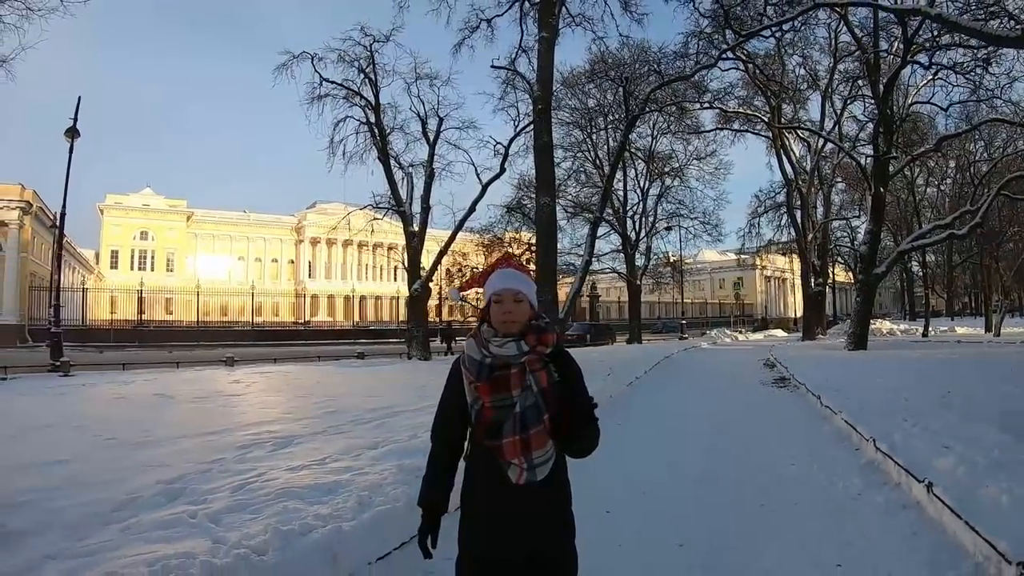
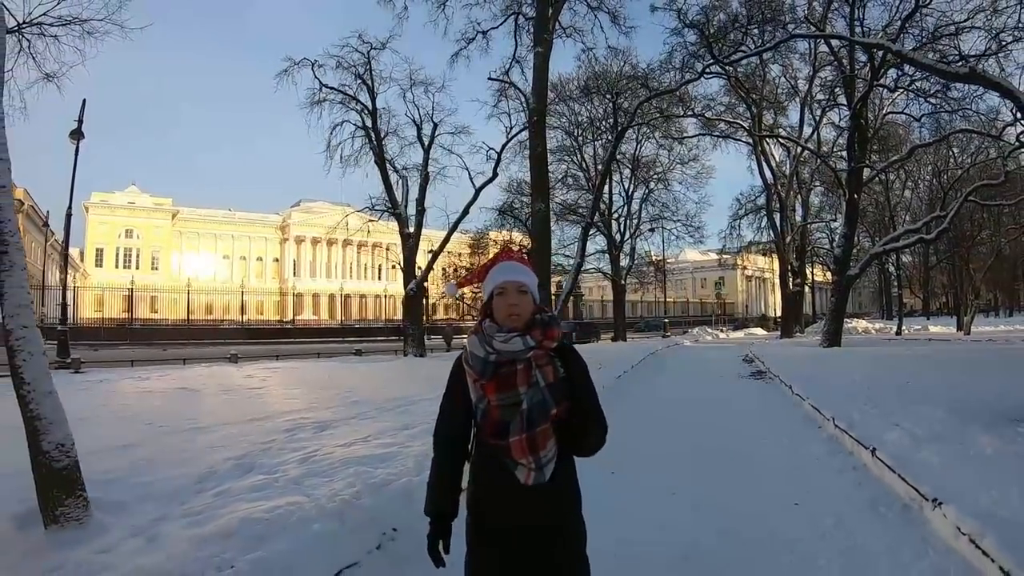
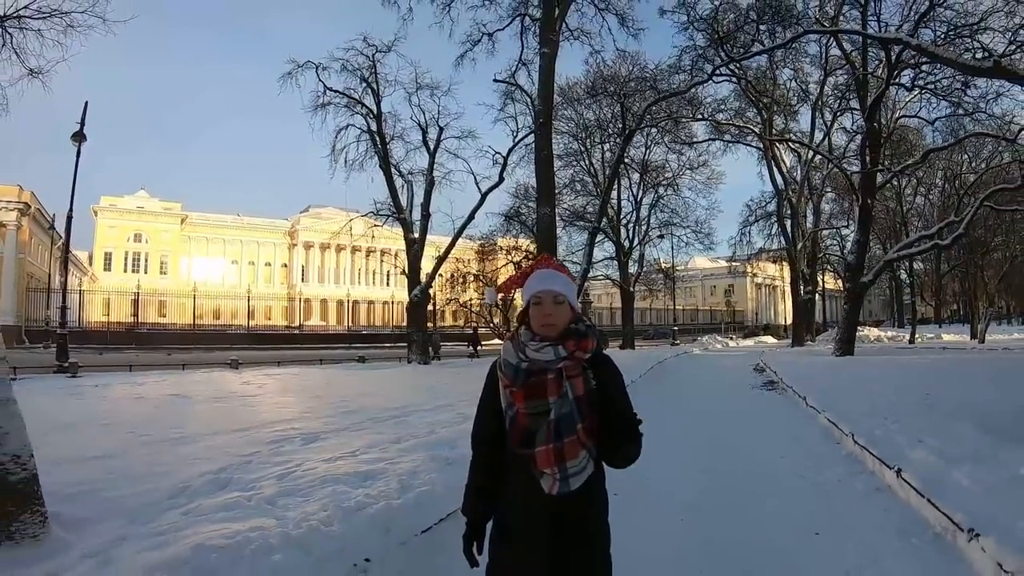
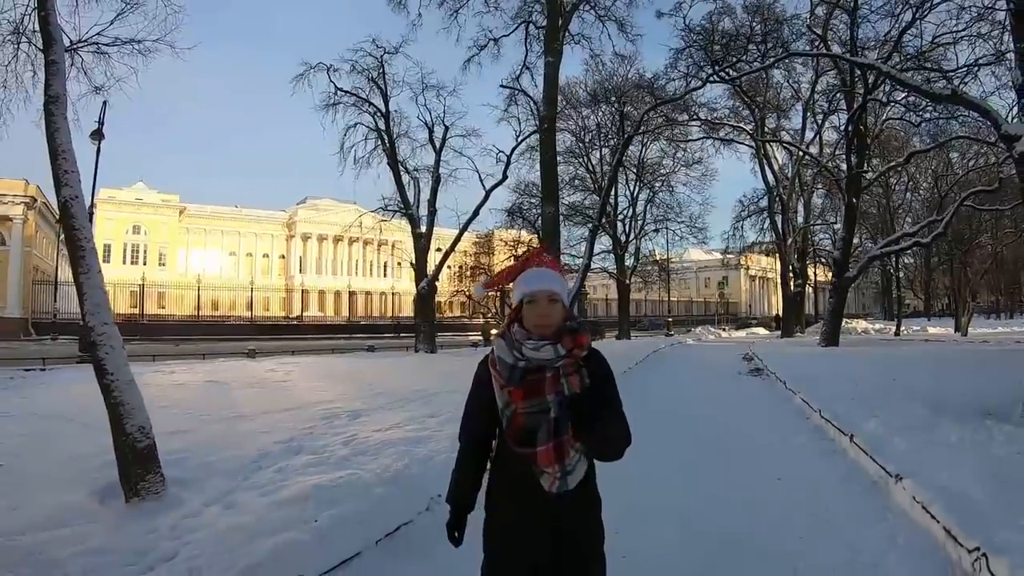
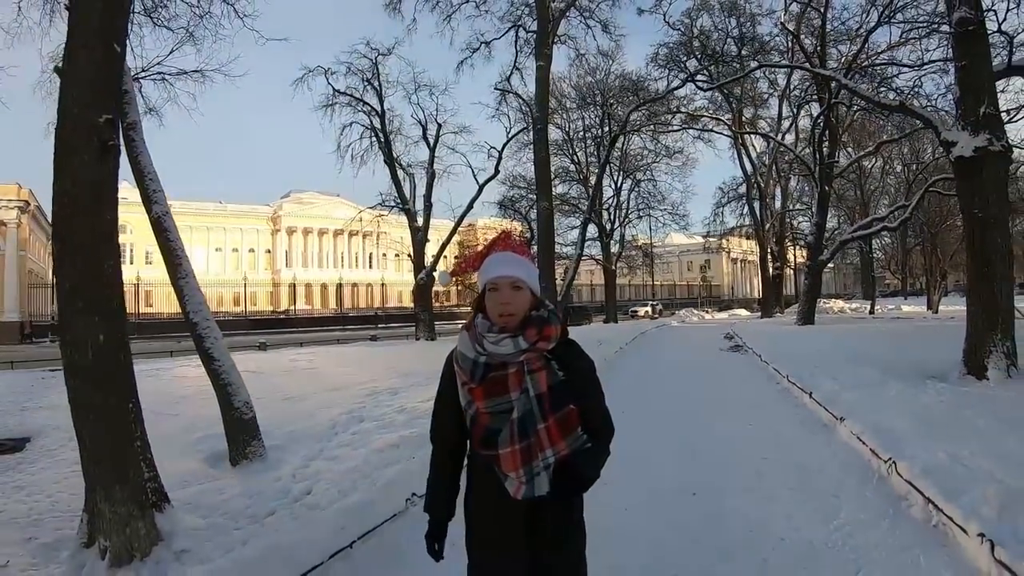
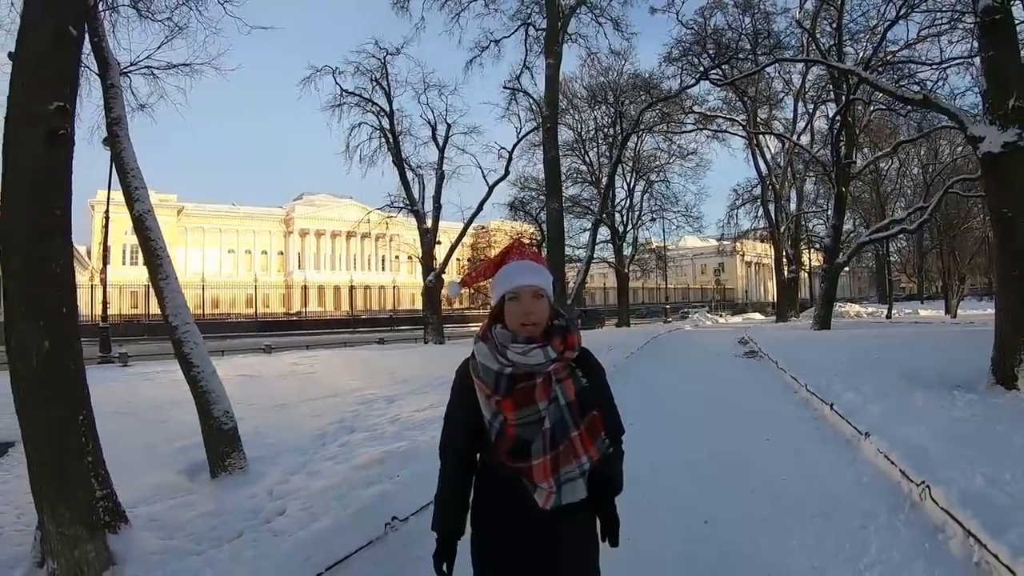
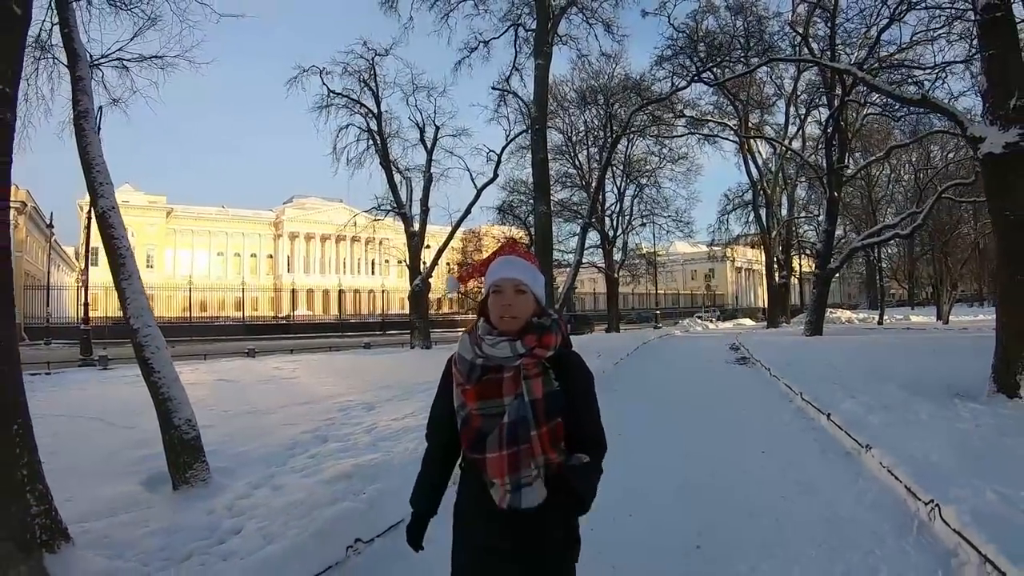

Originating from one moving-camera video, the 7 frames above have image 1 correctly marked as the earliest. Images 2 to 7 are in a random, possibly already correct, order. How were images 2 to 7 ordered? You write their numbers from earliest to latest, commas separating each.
3, 2, 4, 7, 6, 5
